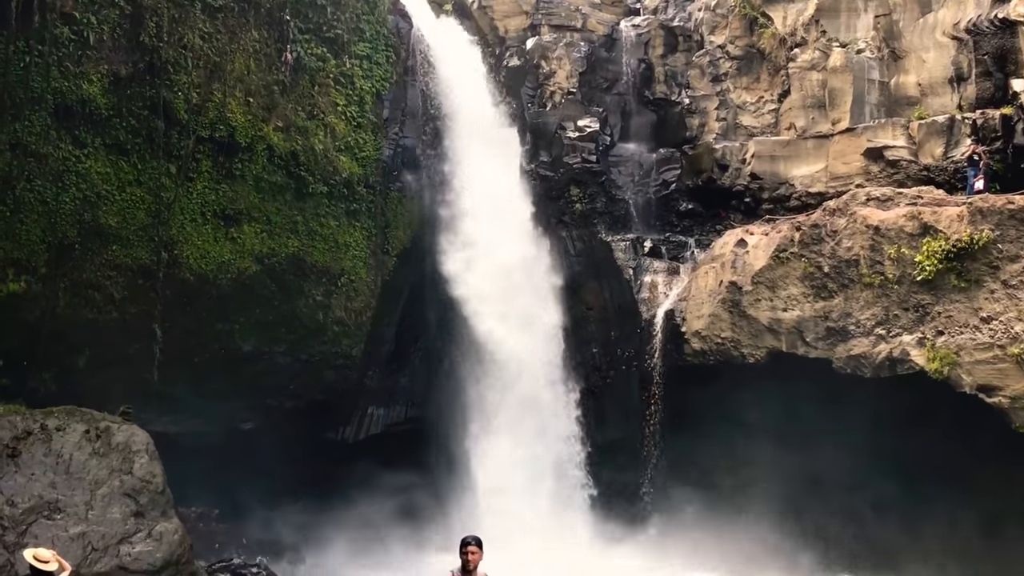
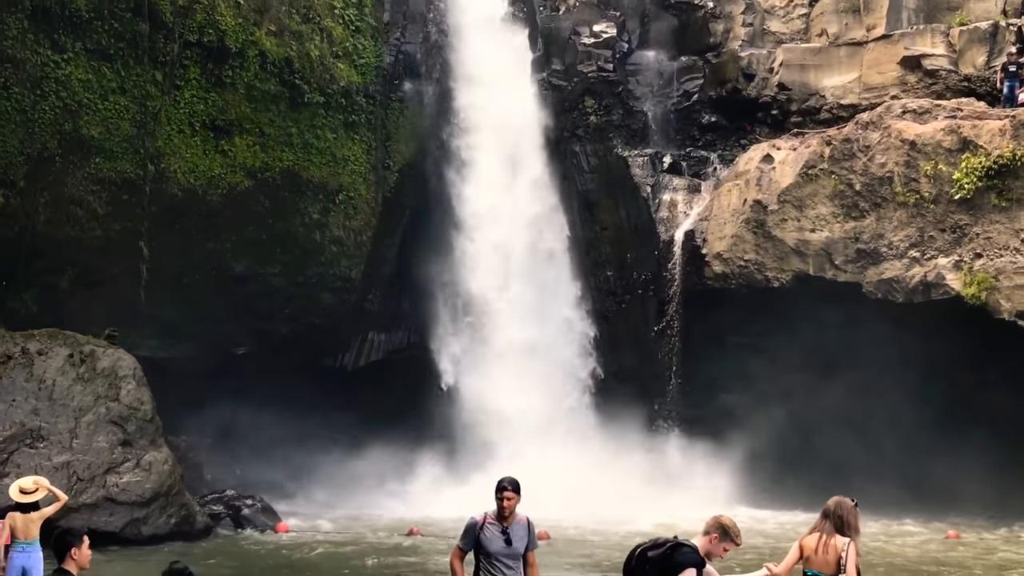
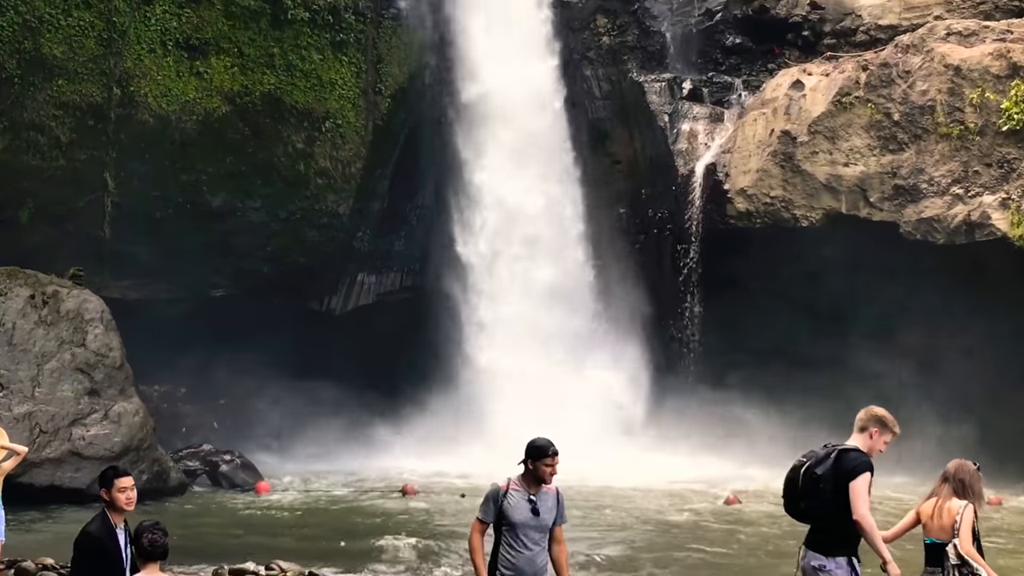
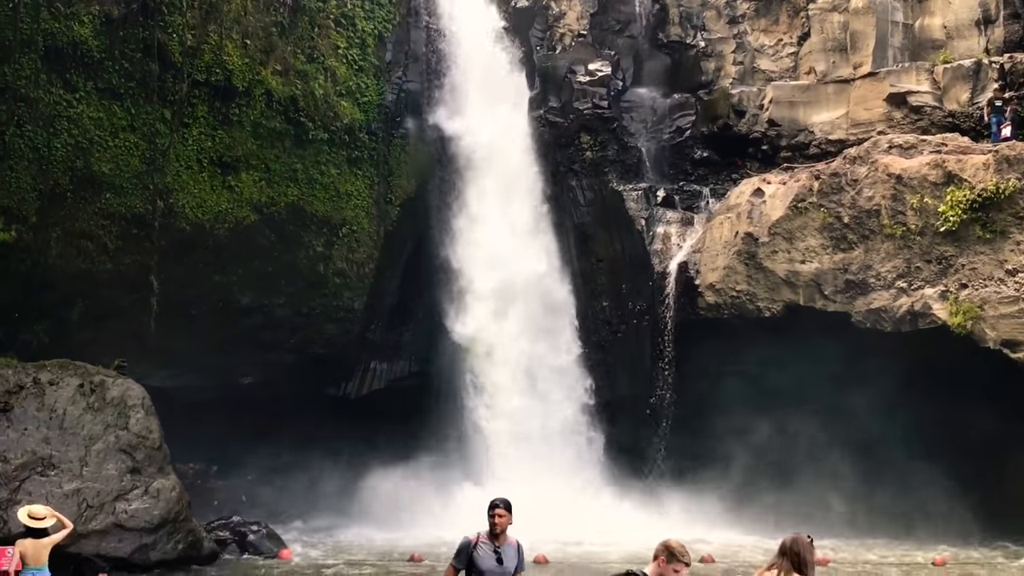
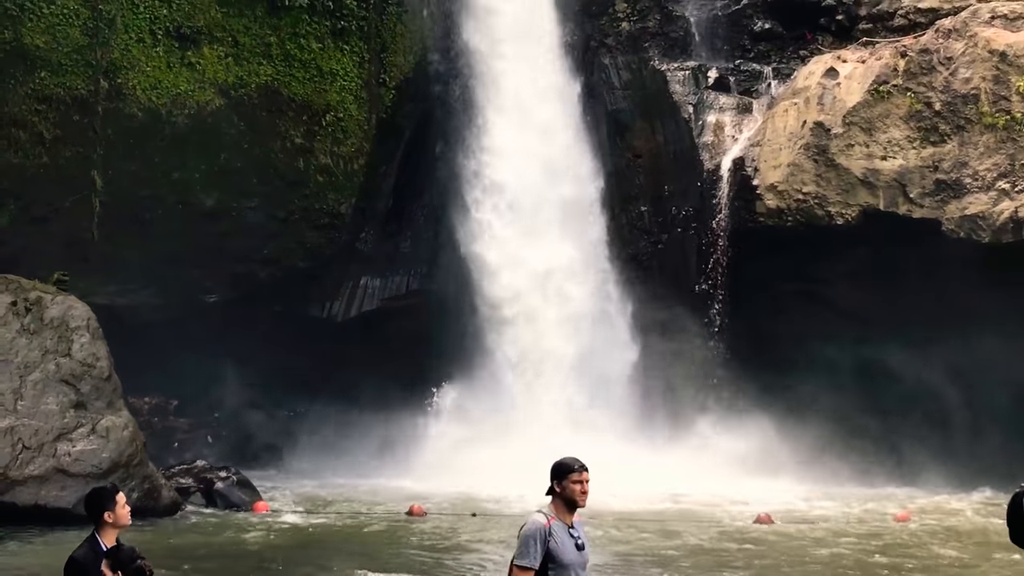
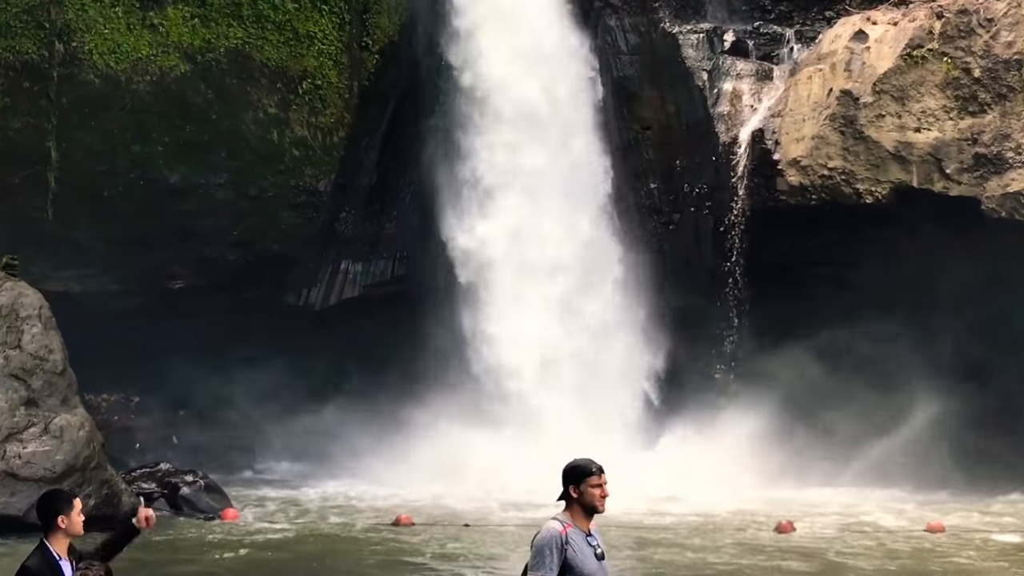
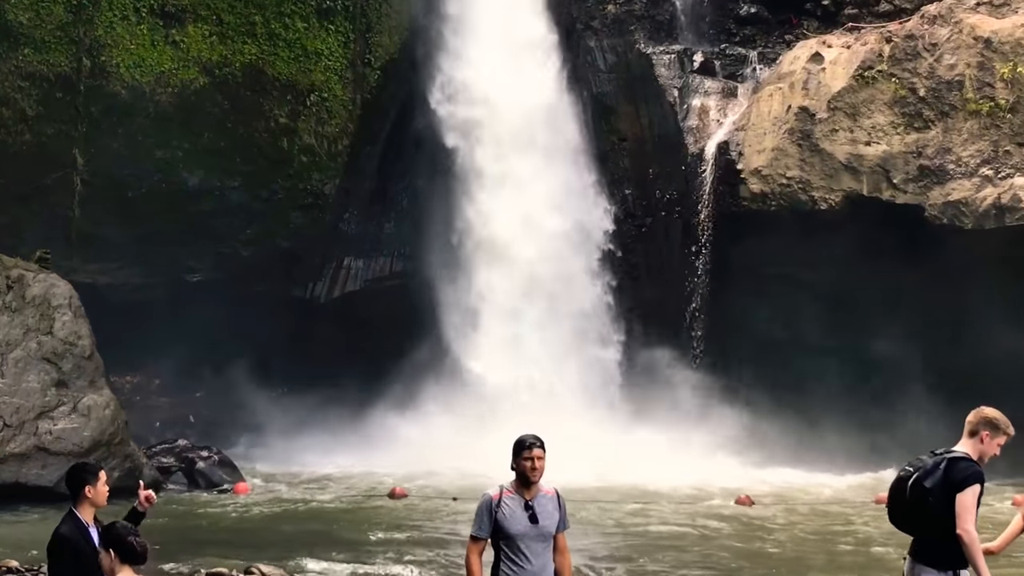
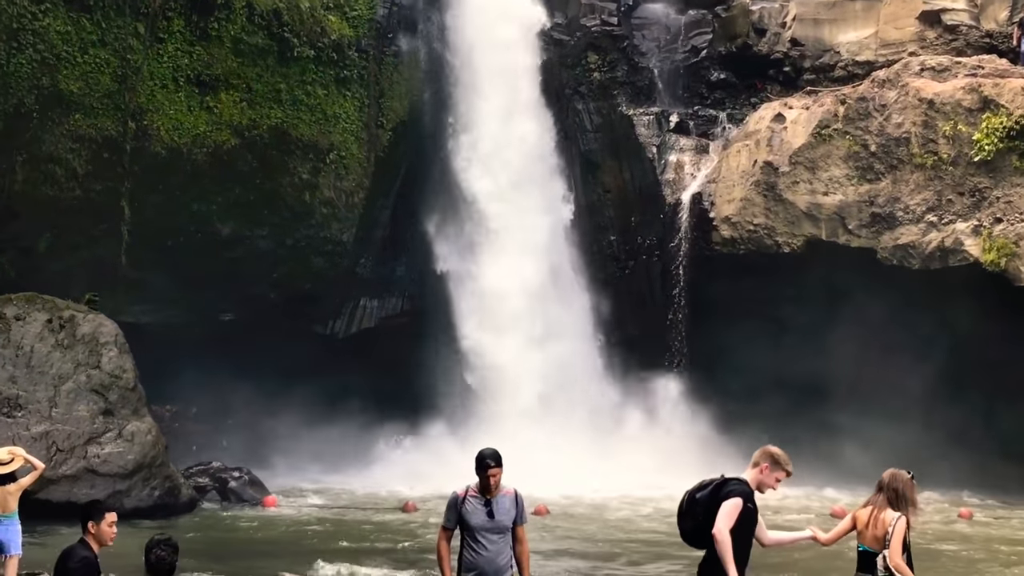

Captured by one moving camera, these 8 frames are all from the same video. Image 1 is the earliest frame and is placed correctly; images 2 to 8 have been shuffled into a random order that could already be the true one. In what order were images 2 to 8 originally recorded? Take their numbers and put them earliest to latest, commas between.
4, 2, 8, 3, 7, 5, 6
